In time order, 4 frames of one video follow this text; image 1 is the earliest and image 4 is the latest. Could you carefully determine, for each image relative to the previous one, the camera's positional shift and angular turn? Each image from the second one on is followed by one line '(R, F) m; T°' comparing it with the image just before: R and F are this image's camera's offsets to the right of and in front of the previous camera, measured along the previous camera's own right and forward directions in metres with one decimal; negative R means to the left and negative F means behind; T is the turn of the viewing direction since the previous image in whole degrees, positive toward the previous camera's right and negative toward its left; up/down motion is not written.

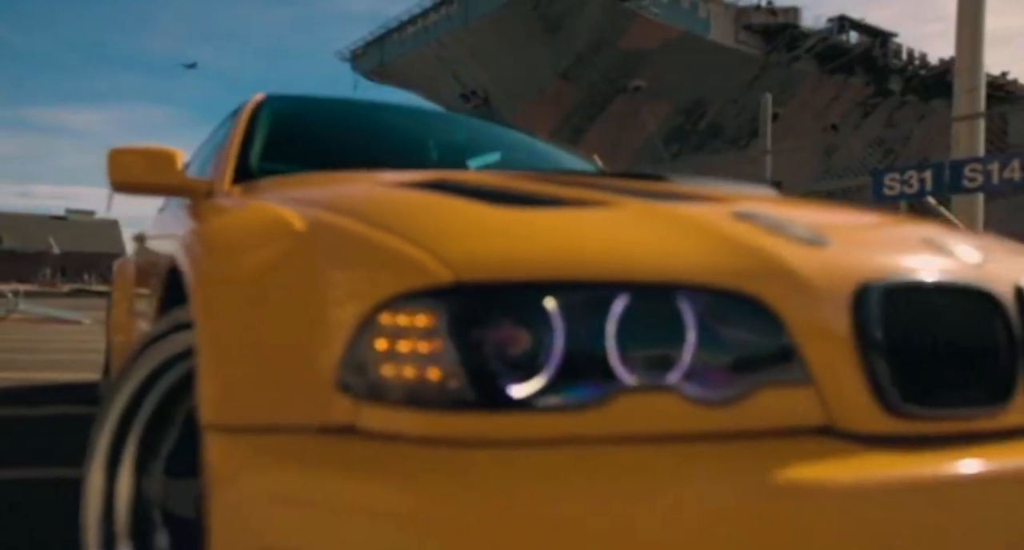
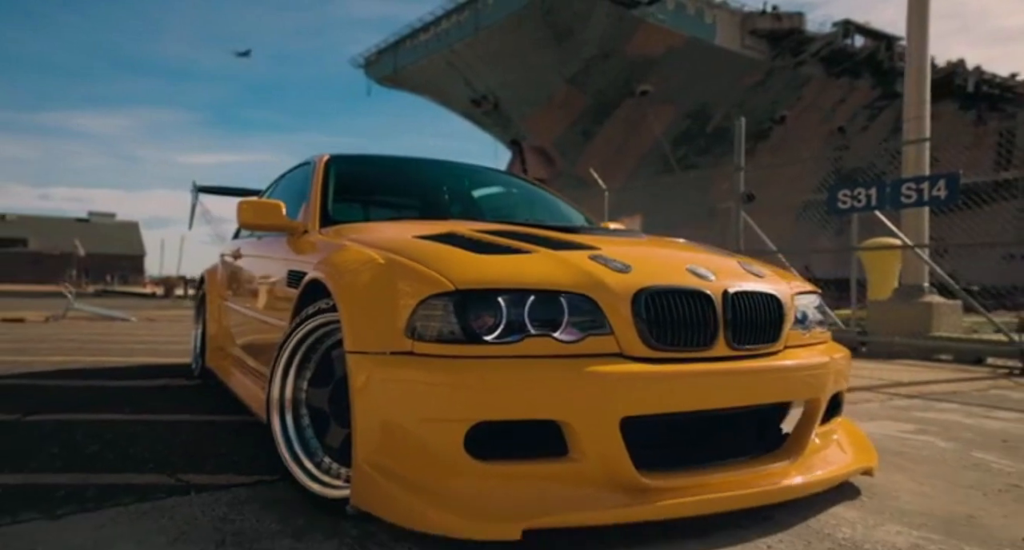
(+0.1, -1.0) m; -1°
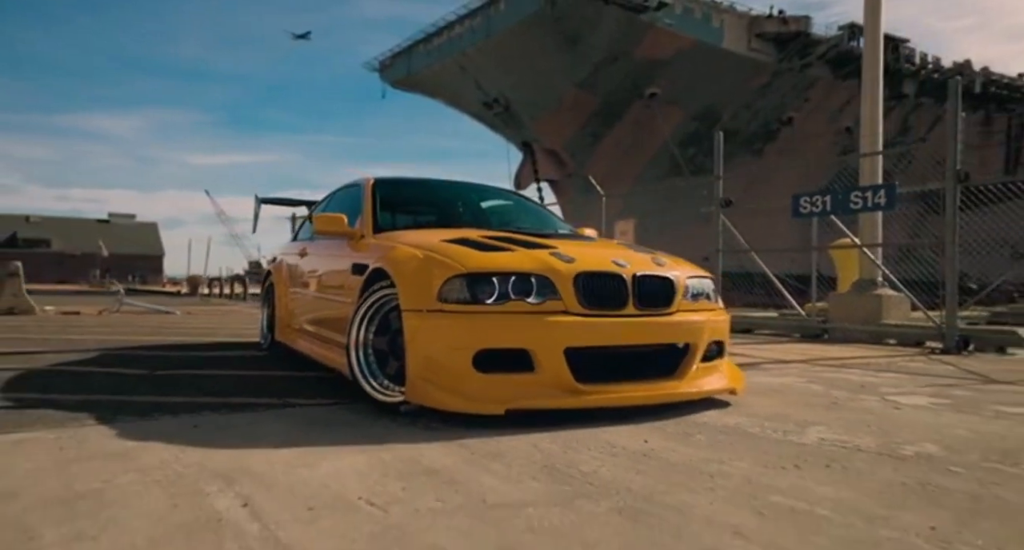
(+0.1, -1.2) m; -1°
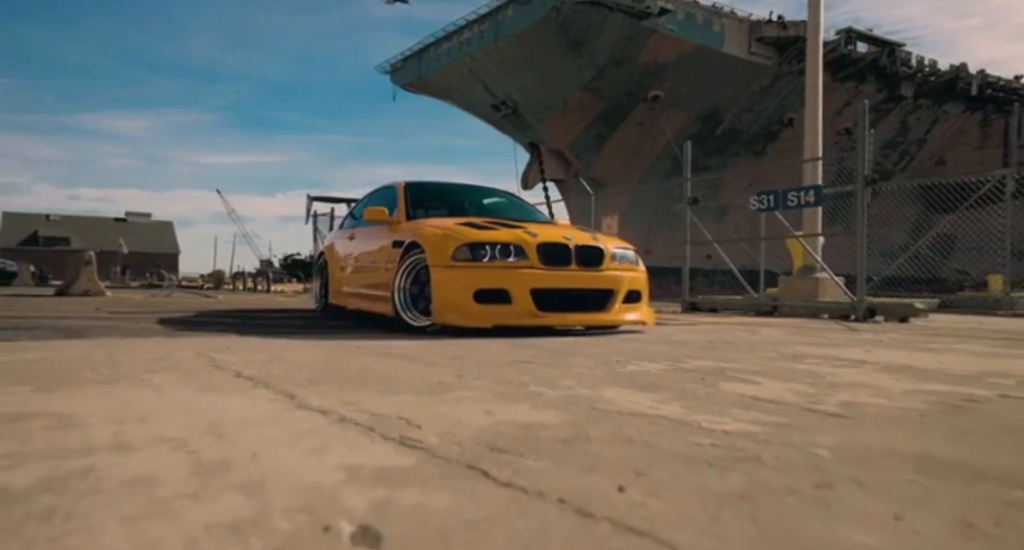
(+0.2, -1.8) m; -1°
